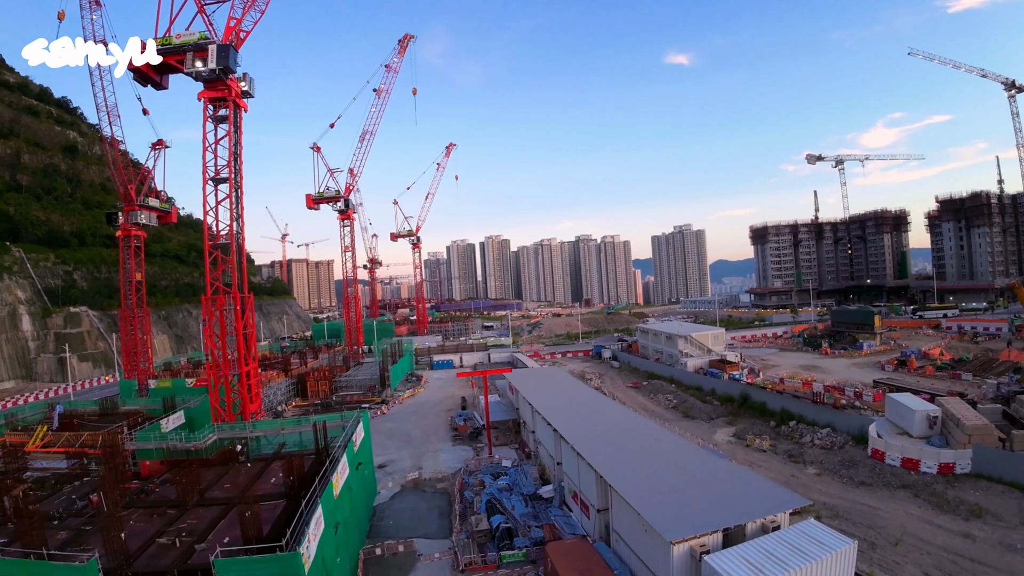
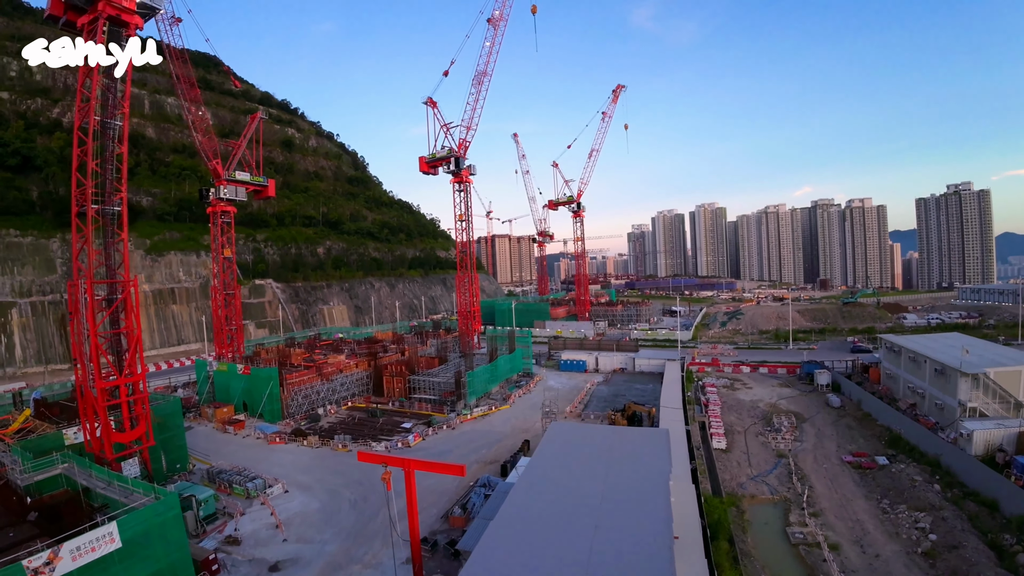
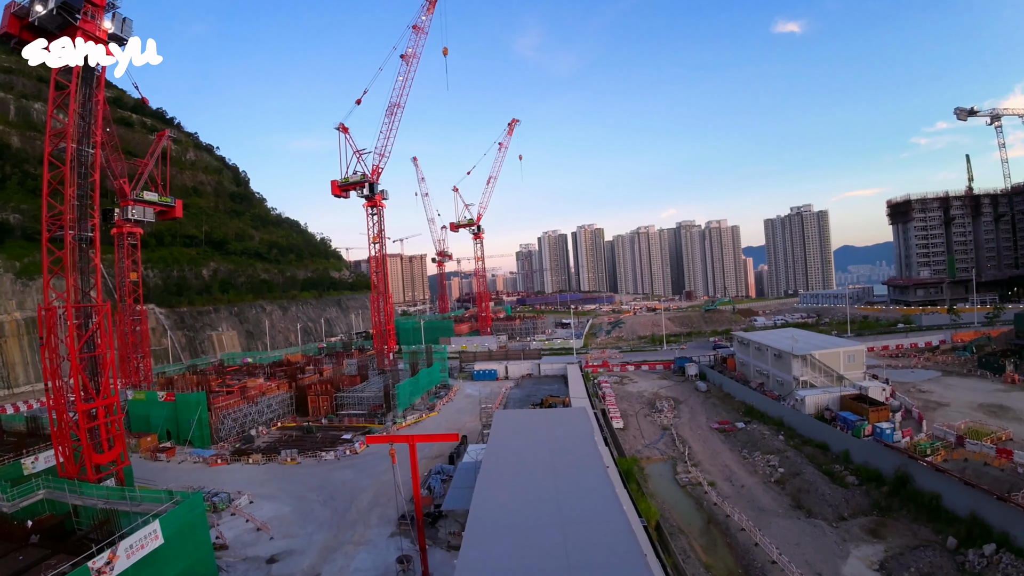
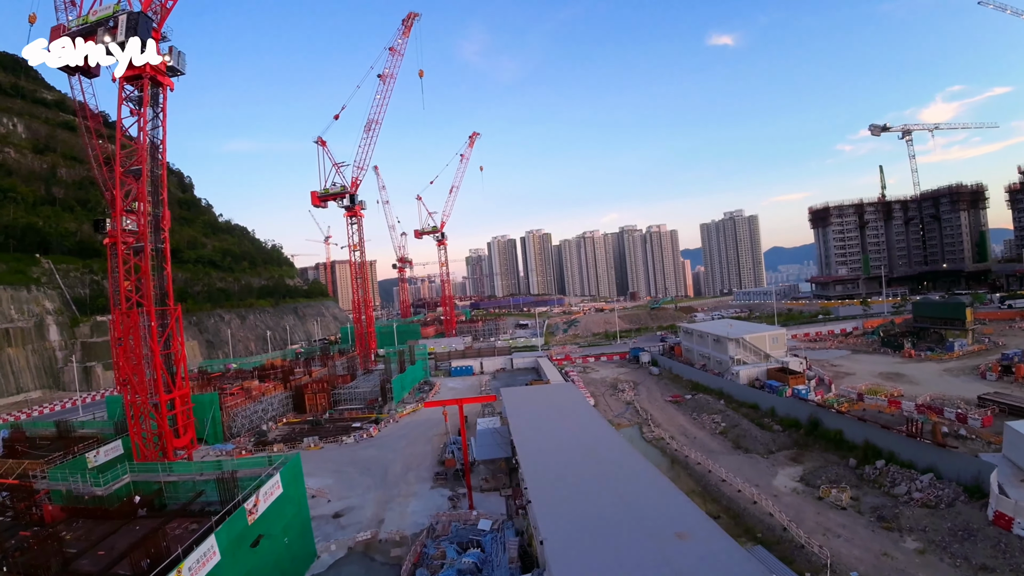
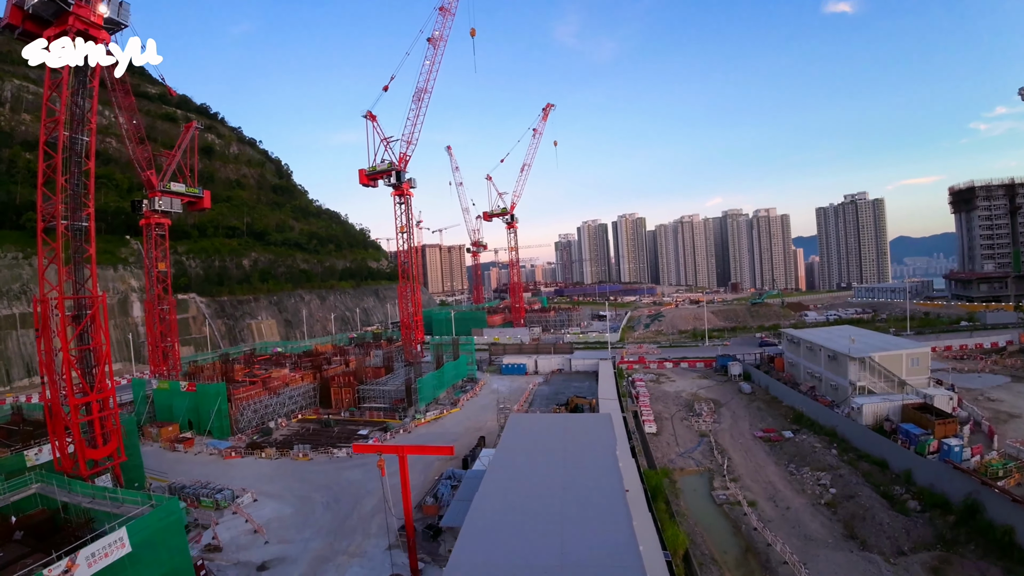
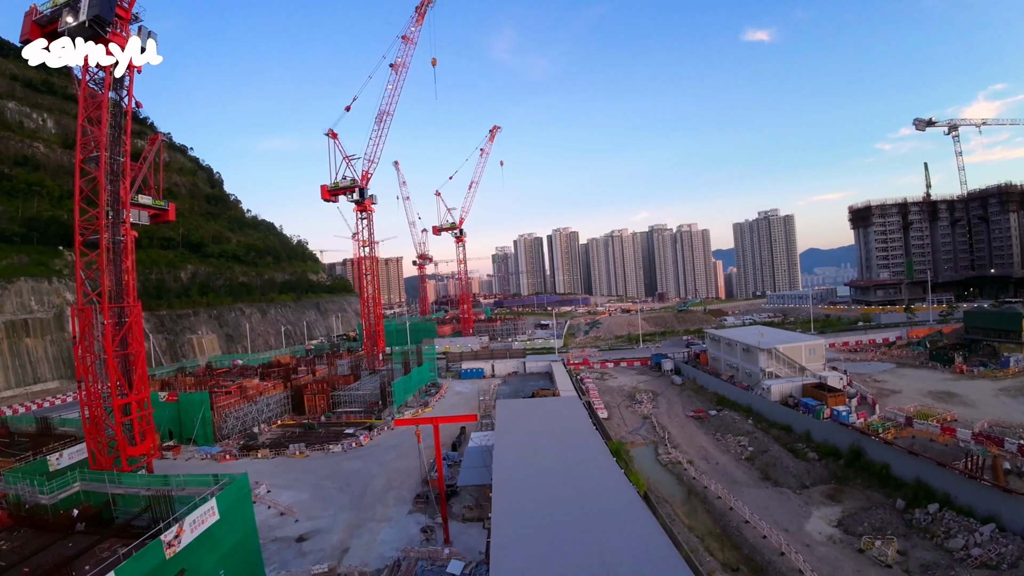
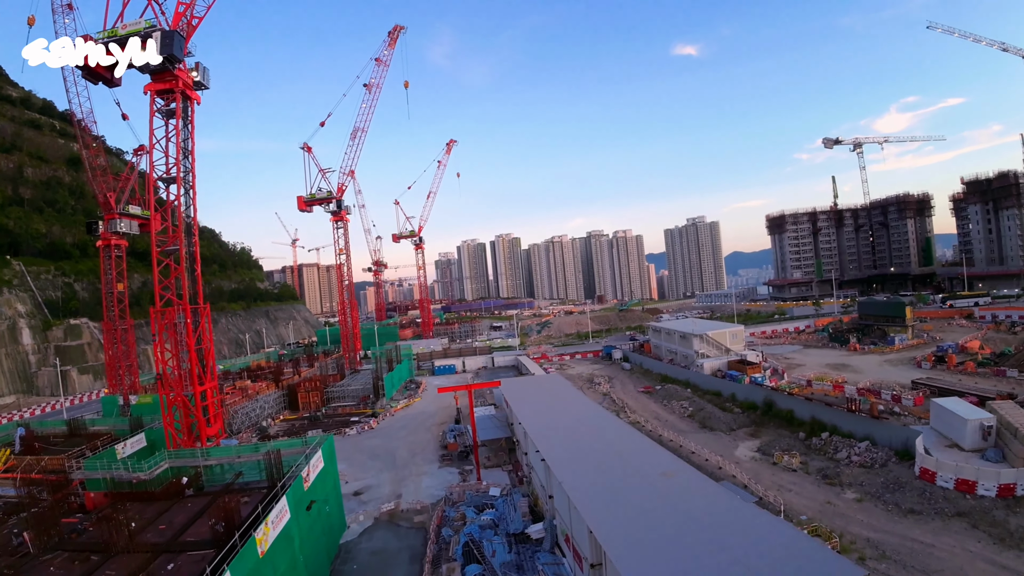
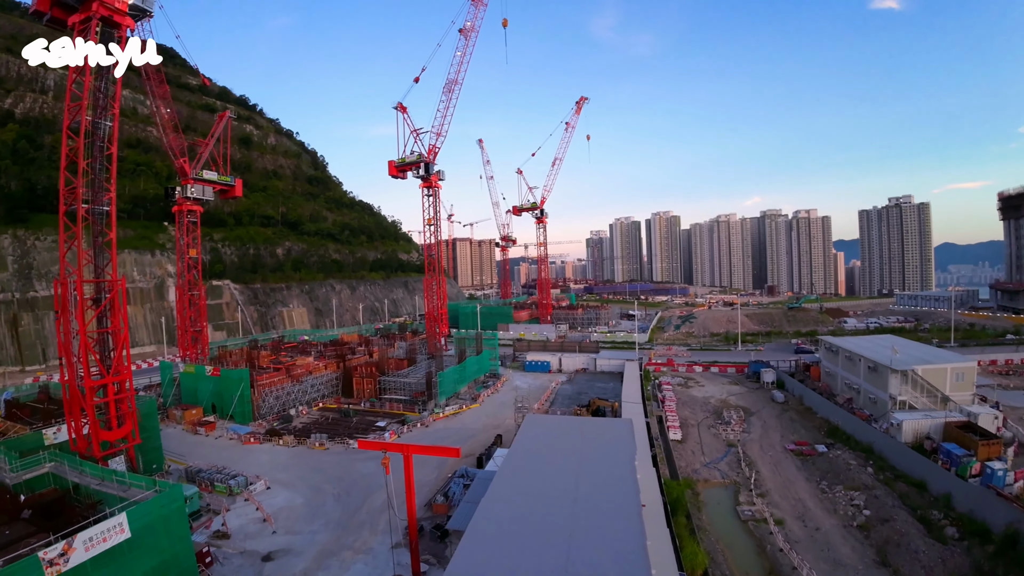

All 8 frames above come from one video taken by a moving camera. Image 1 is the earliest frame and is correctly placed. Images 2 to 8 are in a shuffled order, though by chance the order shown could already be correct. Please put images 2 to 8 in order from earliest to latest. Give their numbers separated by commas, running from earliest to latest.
7, 4, 6, 3, 5, 8, 2
